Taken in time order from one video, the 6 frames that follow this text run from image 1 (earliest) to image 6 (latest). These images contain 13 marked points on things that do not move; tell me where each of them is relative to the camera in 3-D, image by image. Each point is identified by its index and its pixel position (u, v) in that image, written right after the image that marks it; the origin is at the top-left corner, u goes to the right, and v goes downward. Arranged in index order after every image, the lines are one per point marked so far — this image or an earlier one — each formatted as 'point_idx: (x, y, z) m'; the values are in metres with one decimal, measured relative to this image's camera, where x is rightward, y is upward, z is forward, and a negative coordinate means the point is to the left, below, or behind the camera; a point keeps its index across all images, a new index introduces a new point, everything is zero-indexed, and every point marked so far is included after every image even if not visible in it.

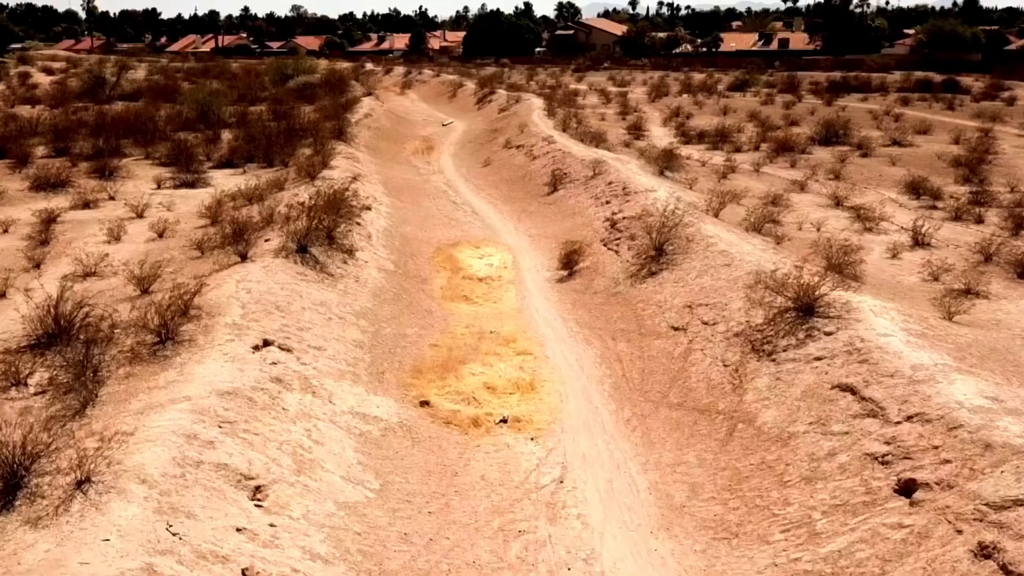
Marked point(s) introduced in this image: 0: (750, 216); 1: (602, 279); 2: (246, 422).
0: (+3.9, +1.2, +18.5) m
1: (+1.3, +0.1, +15.9) m
2: (-2.1, -1.0, +8.7) m
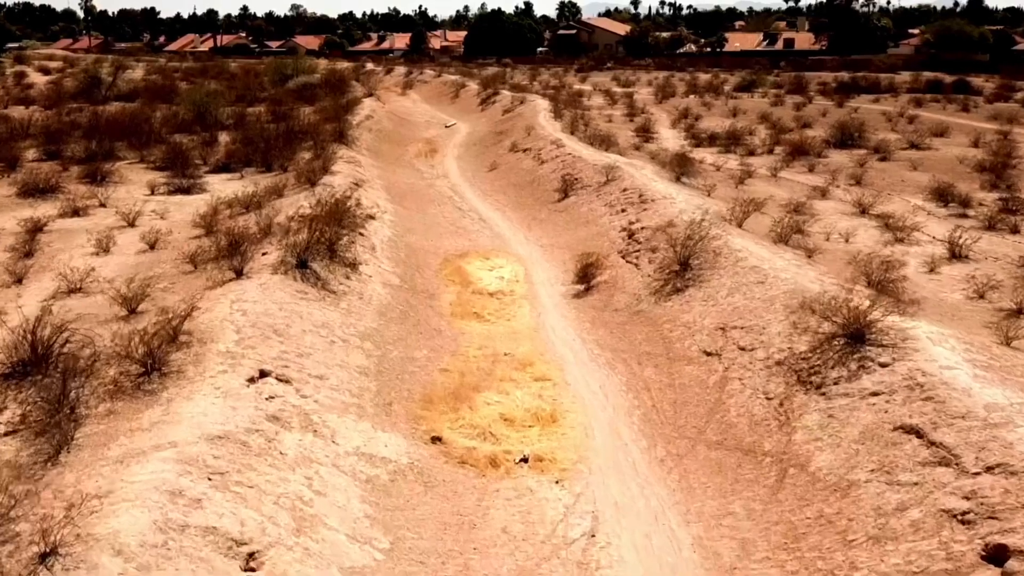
0: (+4.1, +1.0, +17.5) m
1: (+1.5, -0.1, +14.9) m
2: (-1.9, -1.3, +7.7) m
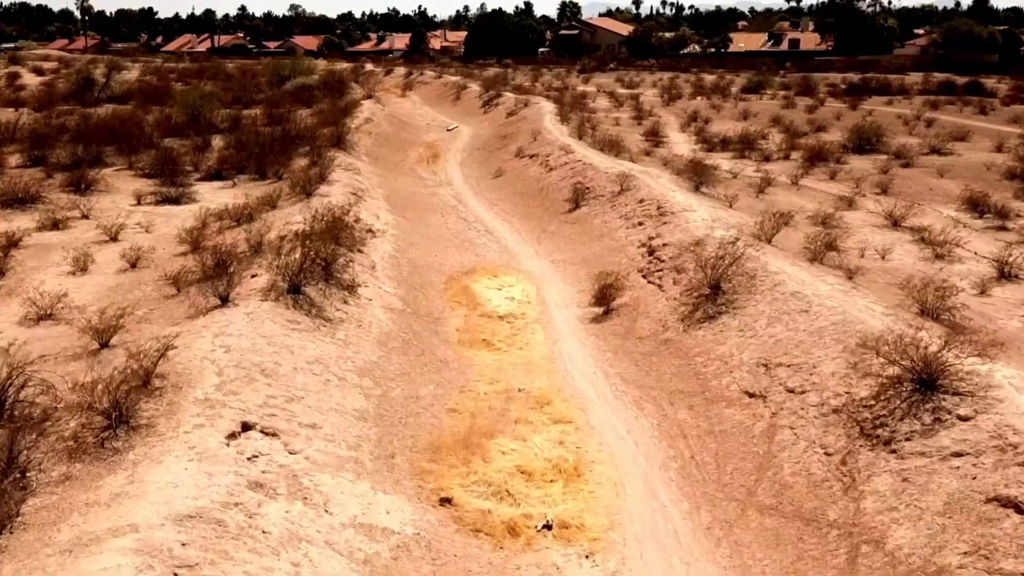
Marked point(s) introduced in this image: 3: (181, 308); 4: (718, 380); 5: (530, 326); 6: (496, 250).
0: (+4.2, +0.7, +16.2) m
1: (+1.6, -0.4, +13.6) m
2: (-1.7, -1.6, +6.4) m
3: (-3.6, -0.2, +12.3) m
4: (+2.0, -0.9, +10.9) m
5: (+0.2, -0.5, +14.4) m
6: (-0.3, +0.7, +19.3) m
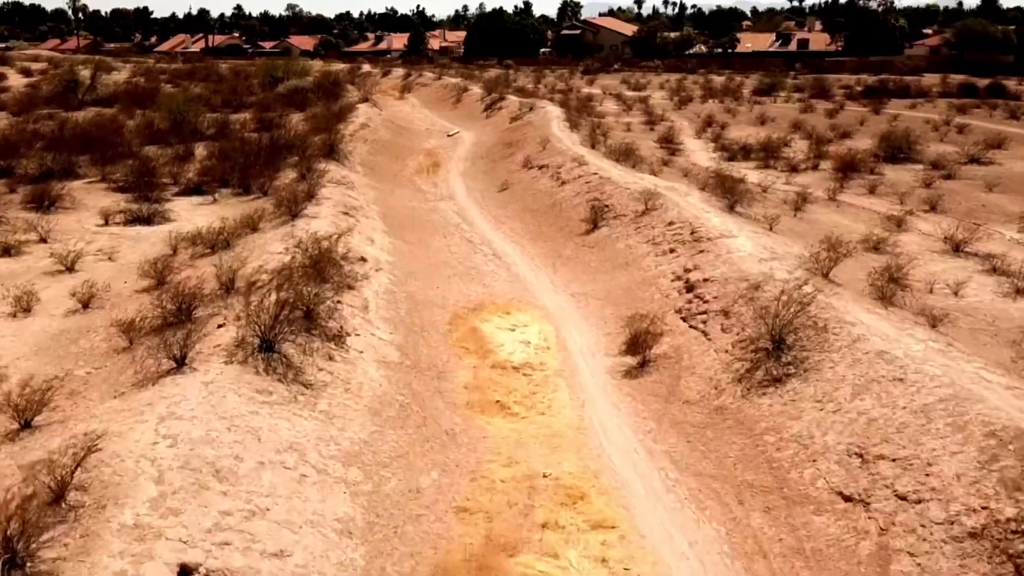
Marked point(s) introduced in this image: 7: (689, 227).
0: (+4.4, +0.1, +13.9) m
1: (+1.8, -0.9, +11.4) m
2: (-1.5, -2.1, +4.1) m
3: (-3.4, -0.7, +10.0) m
4: (+2.2, -1.4, +8.6) m
5: (+0.4, -1.0, +12.1) m
6: (-0.1, +0.1, +17.0) m
7: (+2.6, +0.9, +16.6) m
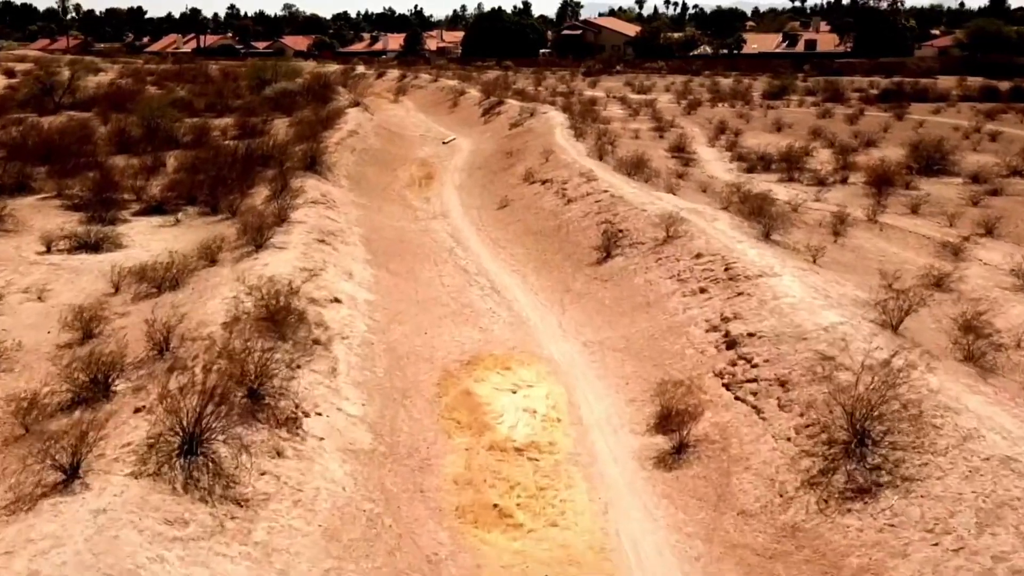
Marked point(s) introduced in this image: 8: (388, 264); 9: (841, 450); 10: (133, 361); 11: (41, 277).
0: (+4.4, -0.4, +11.4) m
1: (+1.8, -1.5, +8.9) m
2: (-1.5, -2.6, +1.6) m
3: (-3.4, -1.3, +7.5) m
4: (+2.2, -2.0, +6.1) m
5: (+0.4, -1.6, +9.6) m
6: (-0.1, -0.4, +14.5) m
7: (+2.6, +0.3, +14.1) m
8: (-1.9, +0.4, +17.2) m
9: (+2.4, -1.2, +8.3) m
10: (-3.4, -0.6, +10.0) m
11: (-6.3, +0.2, +15.1) m
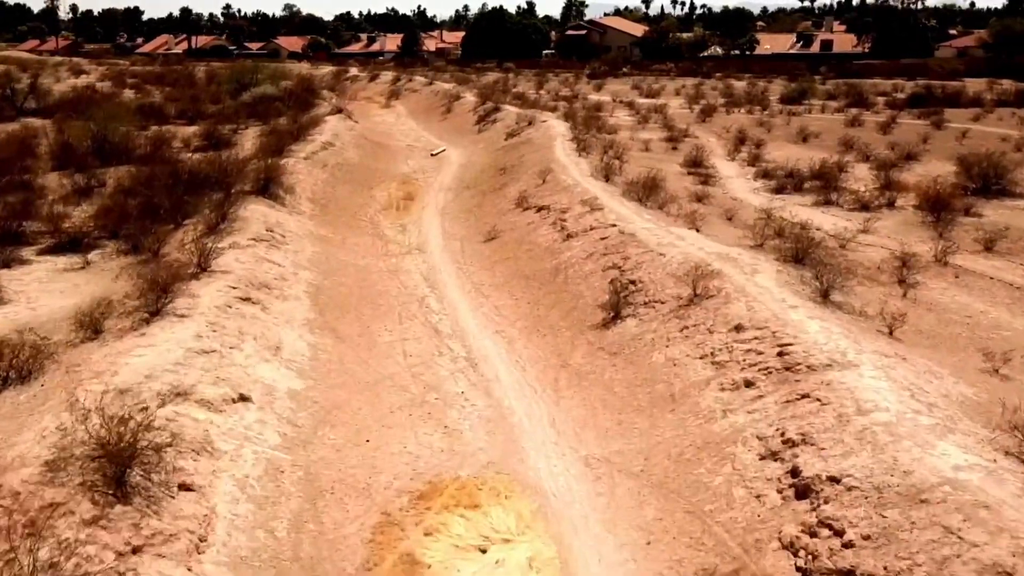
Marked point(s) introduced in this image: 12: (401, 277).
0: (+4.2, -1.2, +7.7) m
1: (+1.6, -2.3, +5.1) m
2: (-1.8, -3.5, -2.1) m
3: (-3.7, -2.1, +3.8) m
4: (+2.0, -2.8, +2.4) m
5: (+0.2, -2.4, +5.9) m
6: (-0.3, -1.2, +10.8) m
7: (+2.4, -0.5, +10.4) m
8: (-2.1, -0.4, +13.5) m
9: (+2.2, -2.0, +4.6) m
10: (-3.6, -1.4, +6.3) m
11: (-6.5, -0.6, +11.4) m
12: (-1.7, +0.2, +16.7) m
